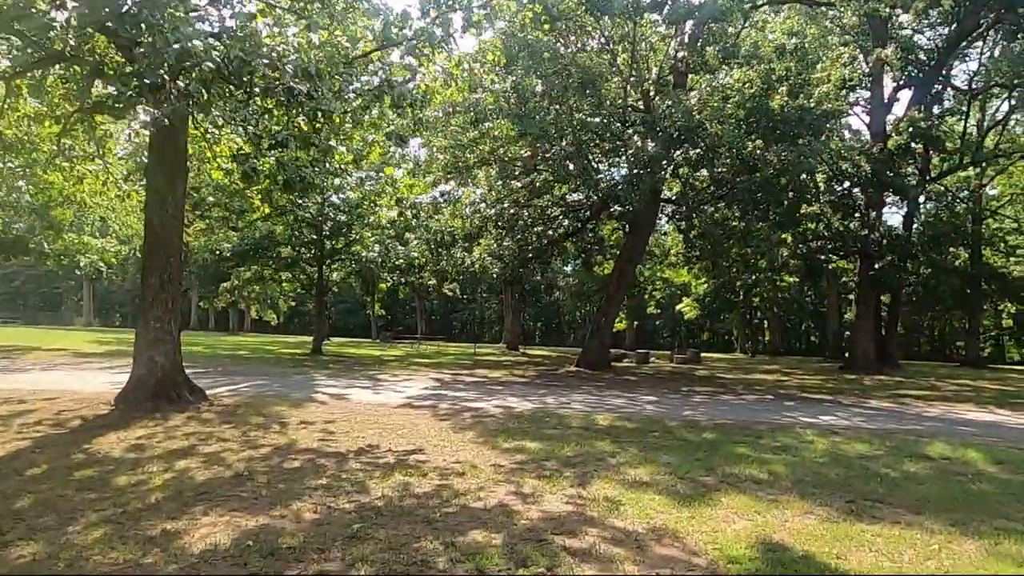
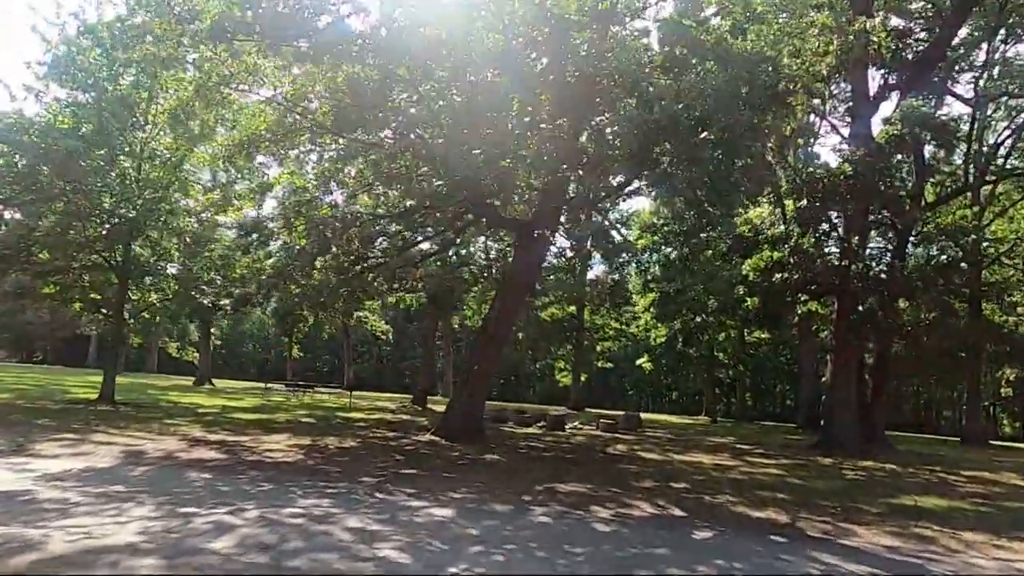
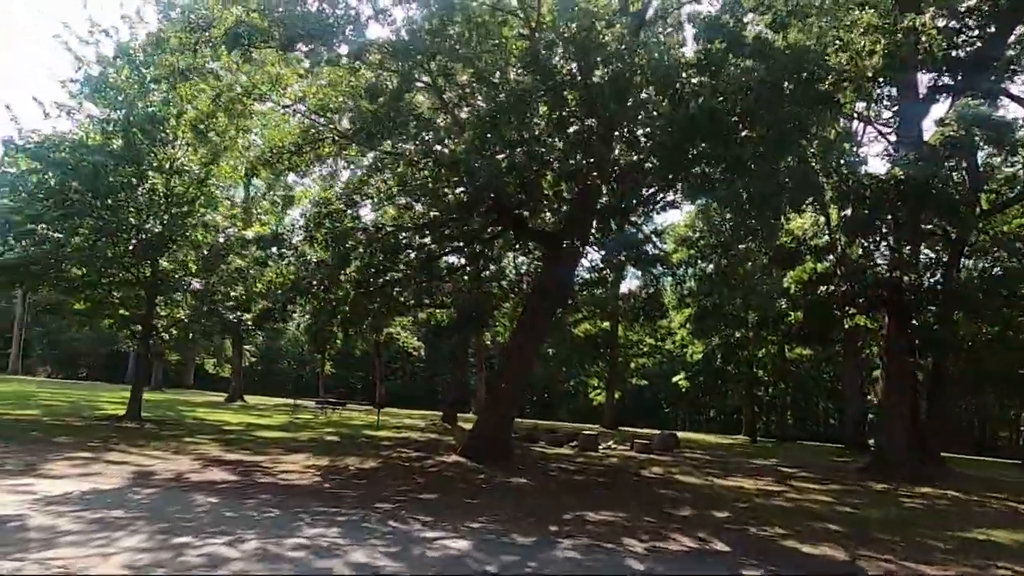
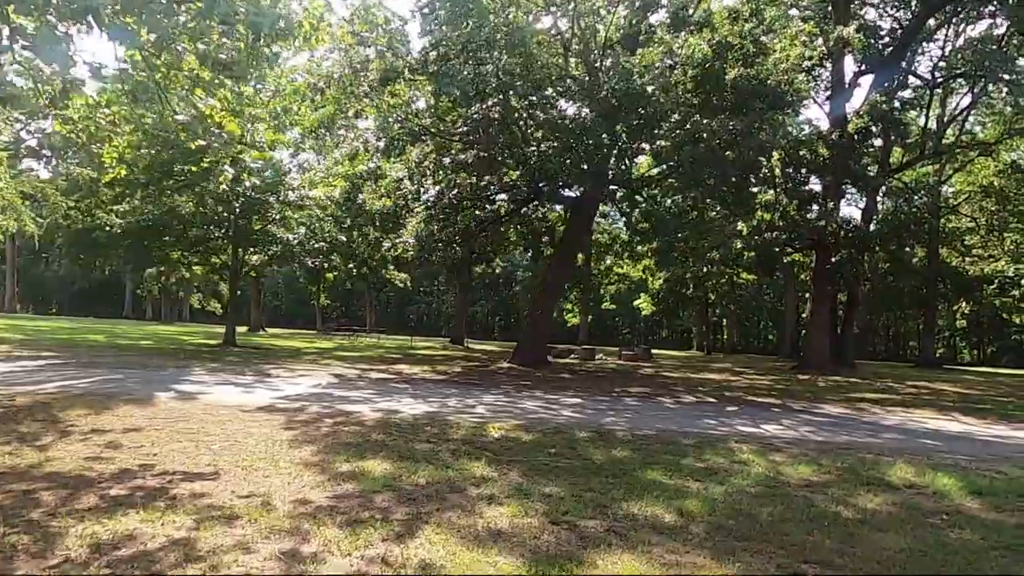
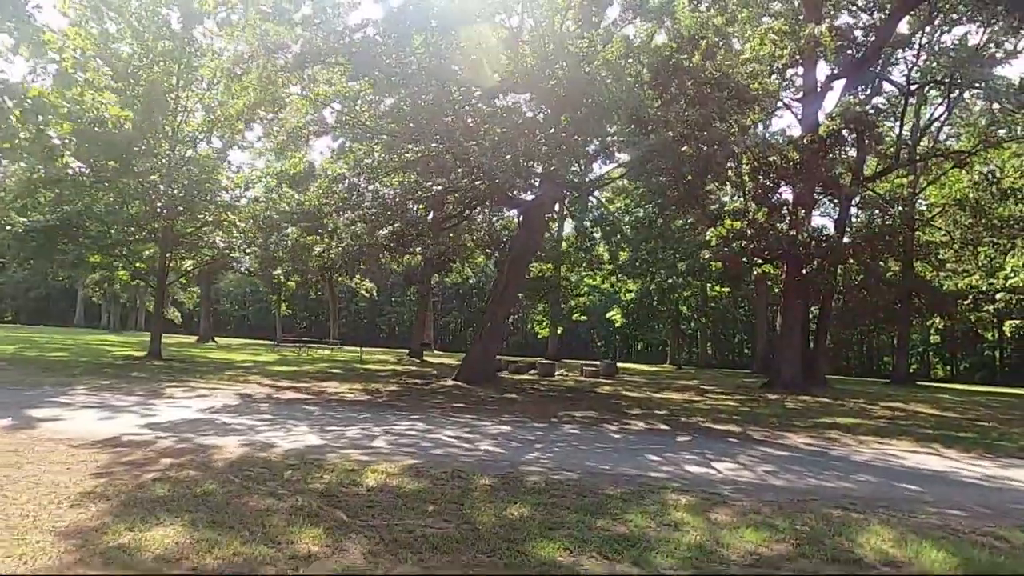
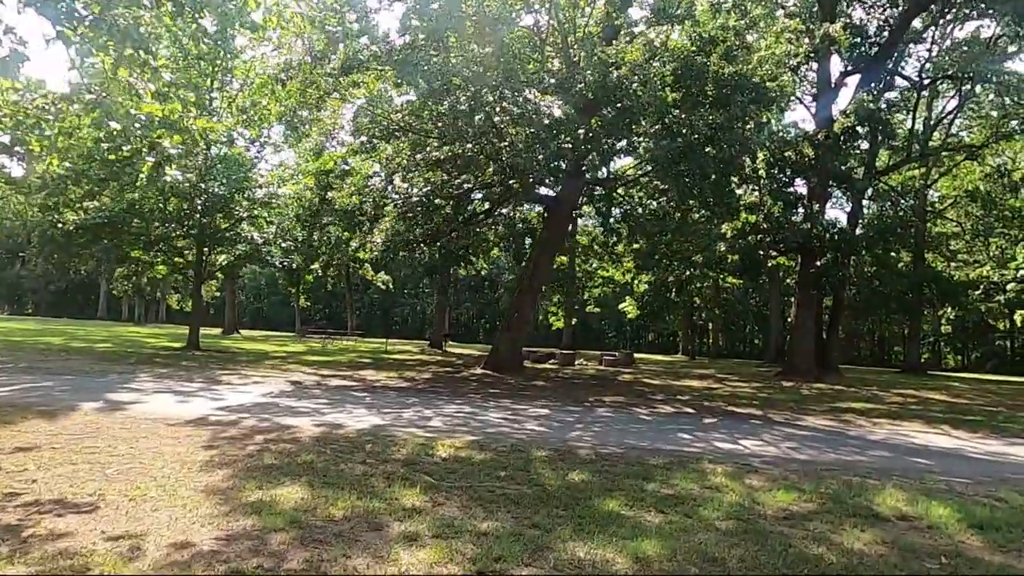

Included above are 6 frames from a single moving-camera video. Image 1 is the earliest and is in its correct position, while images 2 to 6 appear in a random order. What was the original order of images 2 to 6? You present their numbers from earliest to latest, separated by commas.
4, 6, 5, 2, 3
